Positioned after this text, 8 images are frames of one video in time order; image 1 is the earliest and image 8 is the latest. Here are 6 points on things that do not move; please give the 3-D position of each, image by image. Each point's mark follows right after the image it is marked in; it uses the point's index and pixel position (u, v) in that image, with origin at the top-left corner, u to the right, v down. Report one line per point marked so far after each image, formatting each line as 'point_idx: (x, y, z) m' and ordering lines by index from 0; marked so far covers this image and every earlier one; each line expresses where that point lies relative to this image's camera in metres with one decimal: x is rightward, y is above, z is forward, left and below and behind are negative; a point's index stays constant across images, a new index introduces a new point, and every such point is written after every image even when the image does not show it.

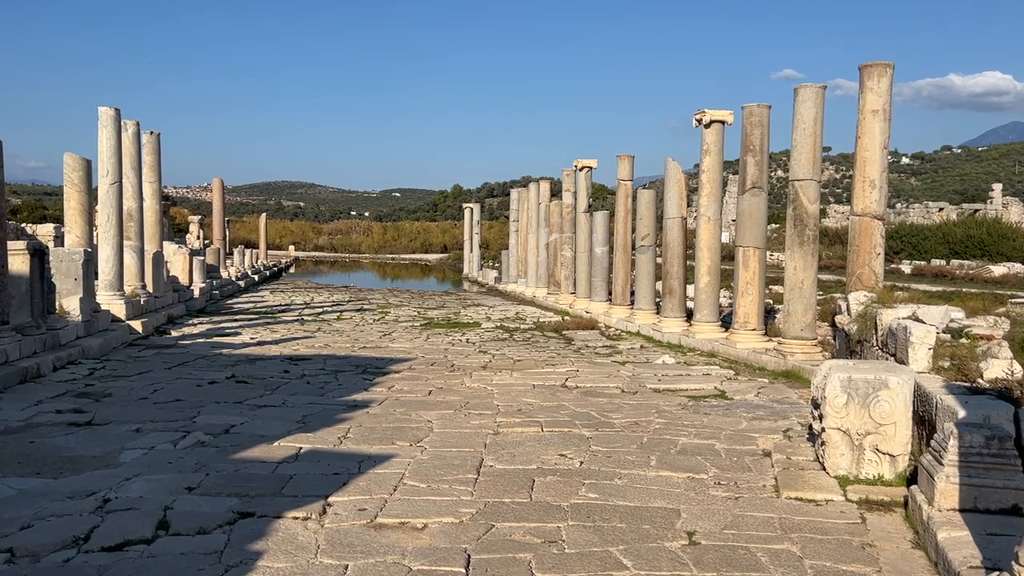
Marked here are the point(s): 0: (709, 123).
0: (+3.3, +2.7, +13.5) m
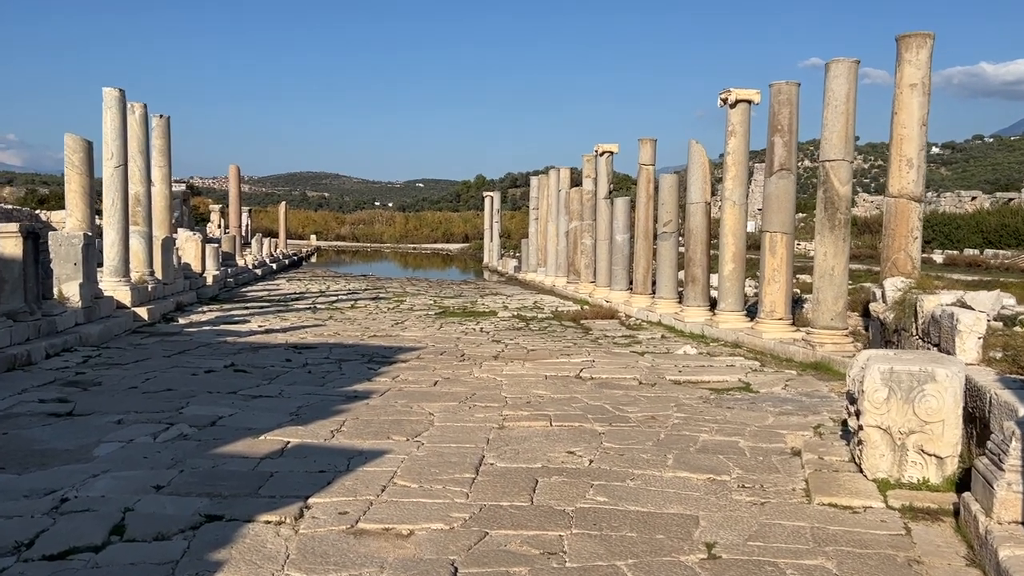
0: (+3.5, +2.9, +12.9) m
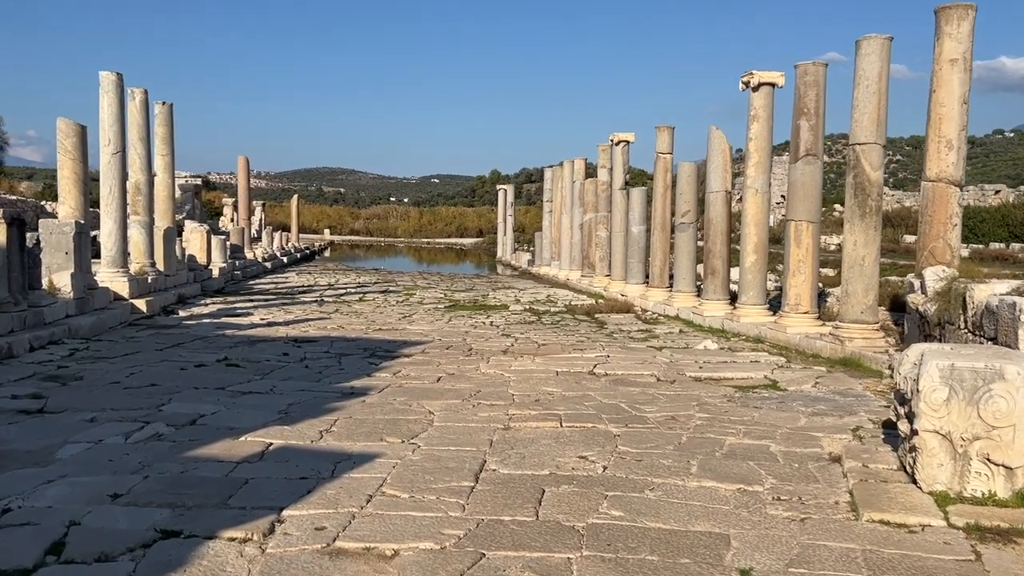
0: (+3.7, +3.0, +12.3) m
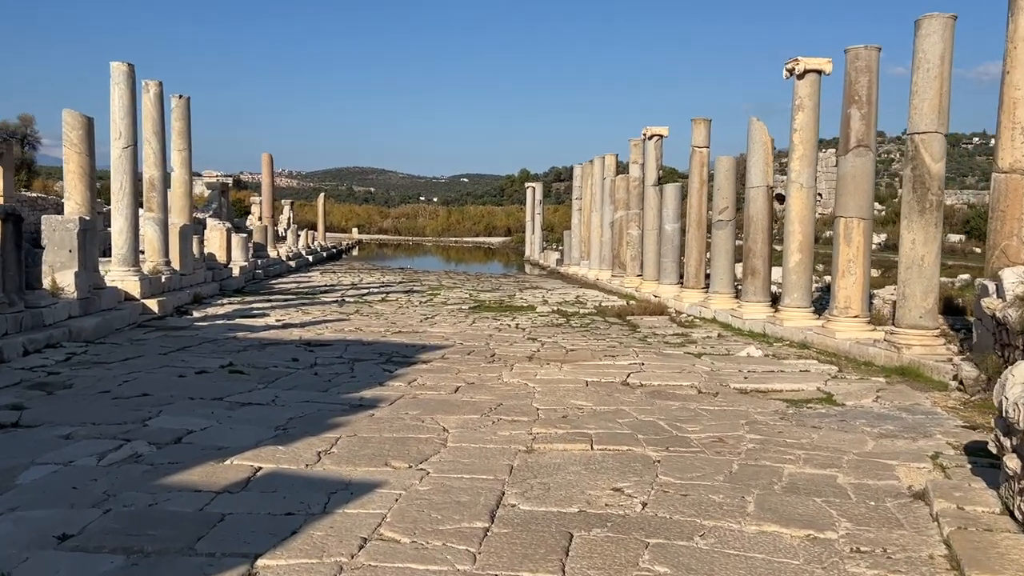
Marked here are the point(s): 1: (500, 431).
0: (+4.1, +3.0, +11.5) m
1: (-0.1, -0.9, +5.2) m
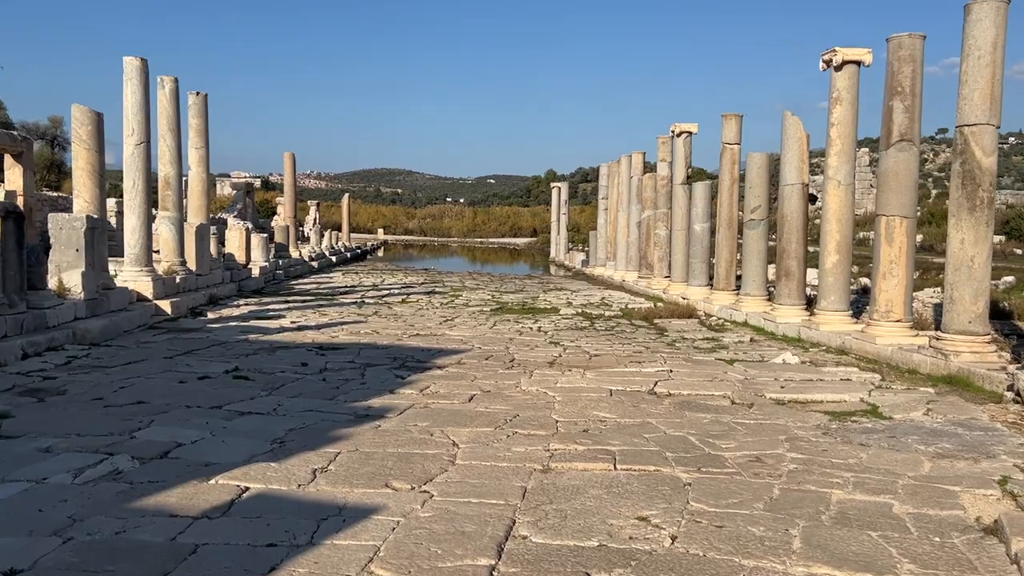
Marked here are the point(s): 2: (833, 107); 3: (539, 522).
0: (+4.4, +3.0, +10.9) m
1: (0.0, -0.9, +4.8) m
2: (+4.3, +2.4, +11.0) m
3: (+0.1, -1.0, +3.5) m
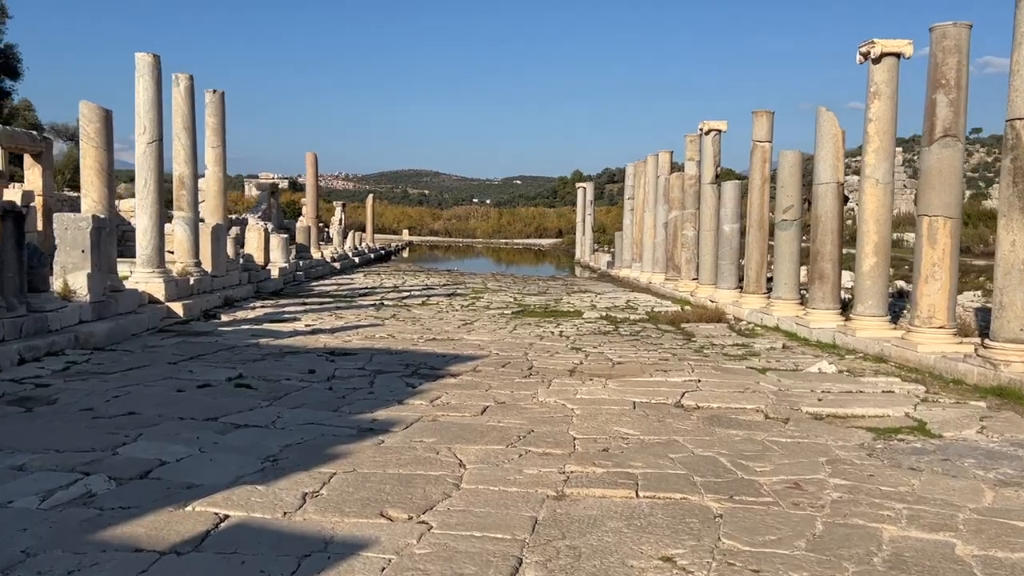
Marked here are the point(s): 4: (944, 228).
0: (+4.6, +2.9, +10.3) m
1: (+0.1, -1.0, +4.3) m
2: (+4.6, +2.4, +10.5) m
3: (+0.1, -1.0, +3.1) m
4: (+4.8, +0.7, +9.1) m
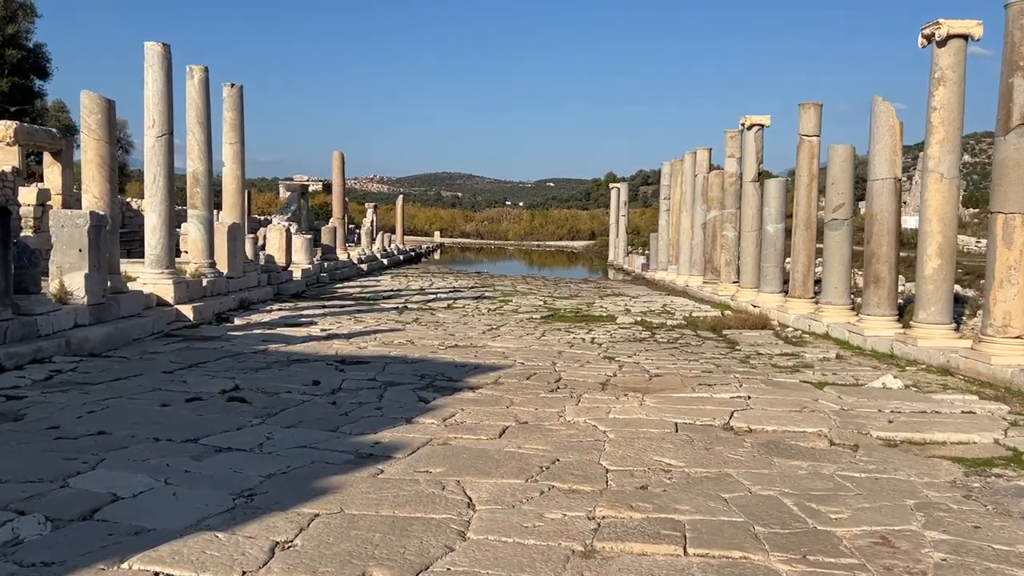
0: (+5.0, +2.9, +9.4) m
1: (+0.2, -1.0, +3.6) m
2: (+5.0, +2.3, +9.5) m
3: (+0.2, -1.0, +2.3) m
4: (+5.1, +0.6, +8.1) m
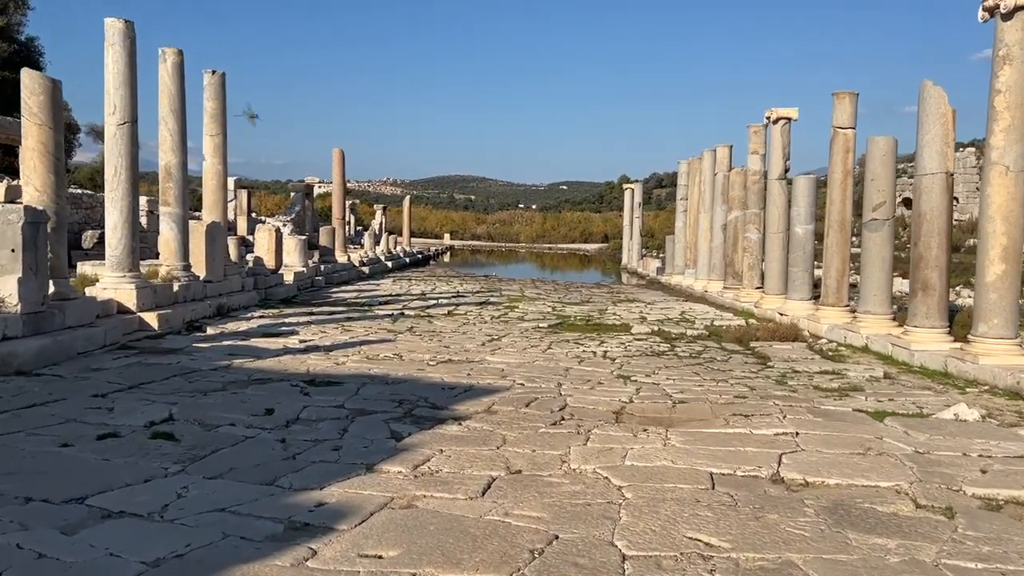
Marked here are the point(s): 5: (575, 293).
0: (+5.0, +2.8, +8.2) m
1: (+0.1, -1.0, +2.4) m
2: (+5.0, +2.2, +8.3) m
3: (+0.1, -1.1, +1.2) m
4: (+5.1, +0.5, +6.9) m
5: (+1.5, -0.1, +19.0) m
